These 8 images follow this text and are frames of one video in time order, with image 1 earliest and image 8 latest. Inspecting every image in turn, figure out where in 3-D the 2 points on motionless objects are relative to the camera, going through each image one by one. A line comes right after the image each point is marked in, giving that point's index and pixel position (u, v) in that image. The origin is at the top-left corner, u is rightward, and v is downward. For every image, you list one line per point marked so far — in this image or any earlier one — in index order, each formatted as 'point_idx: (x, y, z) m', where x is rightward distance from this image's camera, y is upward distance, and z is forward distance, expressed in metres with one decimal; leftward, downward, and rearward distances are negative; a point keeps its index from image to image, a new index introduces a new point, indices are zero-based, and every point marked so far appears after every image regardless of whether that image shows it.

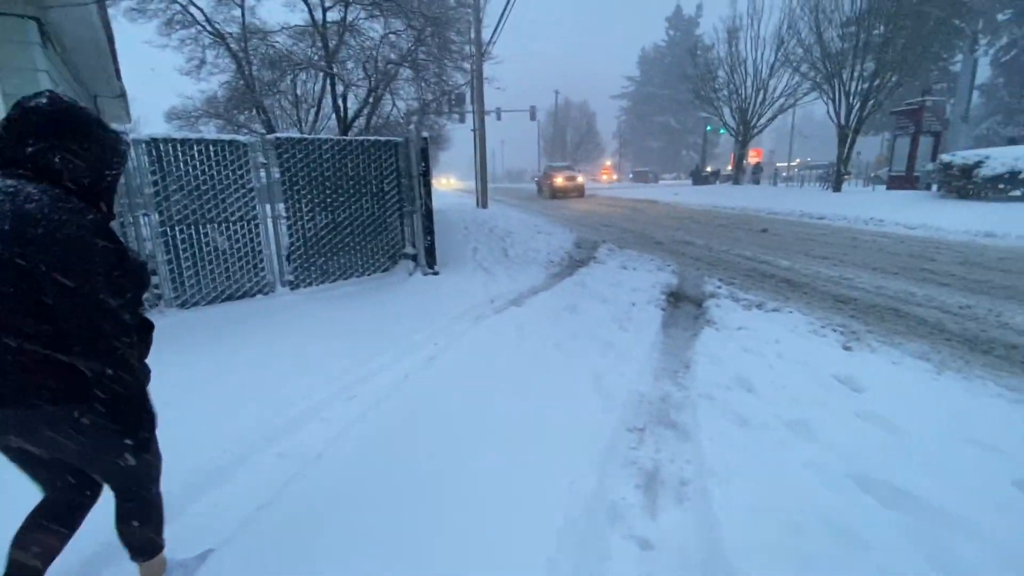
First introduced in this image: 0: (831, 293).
0: (+5.3, -0.1, +8.0) m
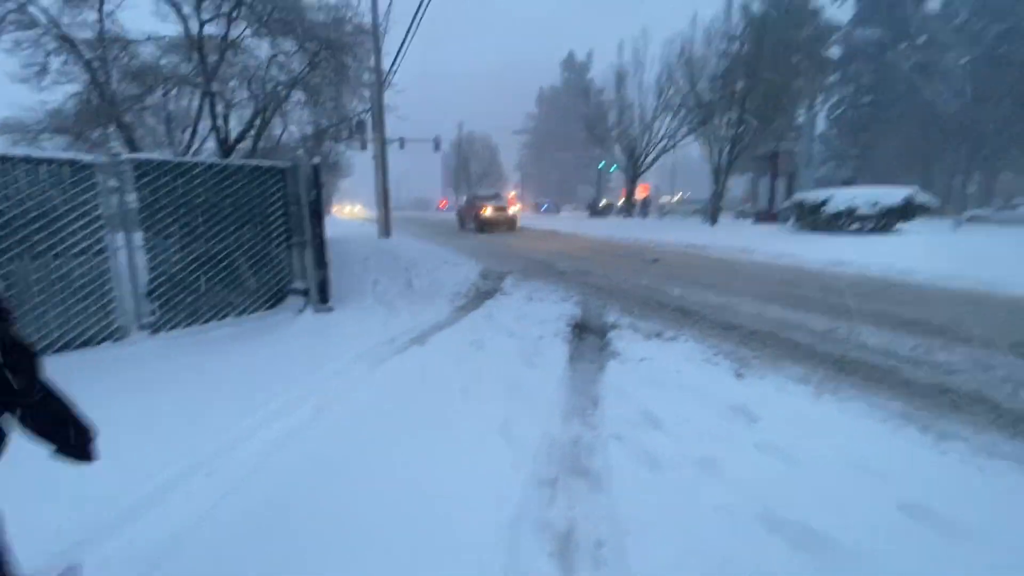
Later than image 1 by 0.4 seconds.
0: (+3.6, -0.6, +8.5) m
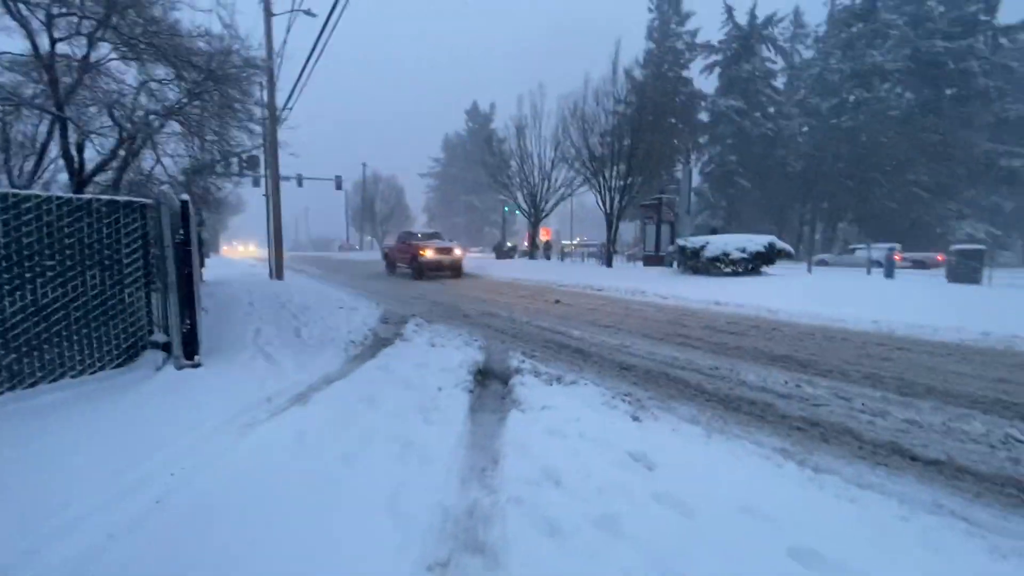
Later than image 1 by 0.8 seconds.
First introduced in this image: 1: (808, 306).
0: (+1.9, -1.3, +8.7) m
1: (+8.5, -0.5, +13.8) m
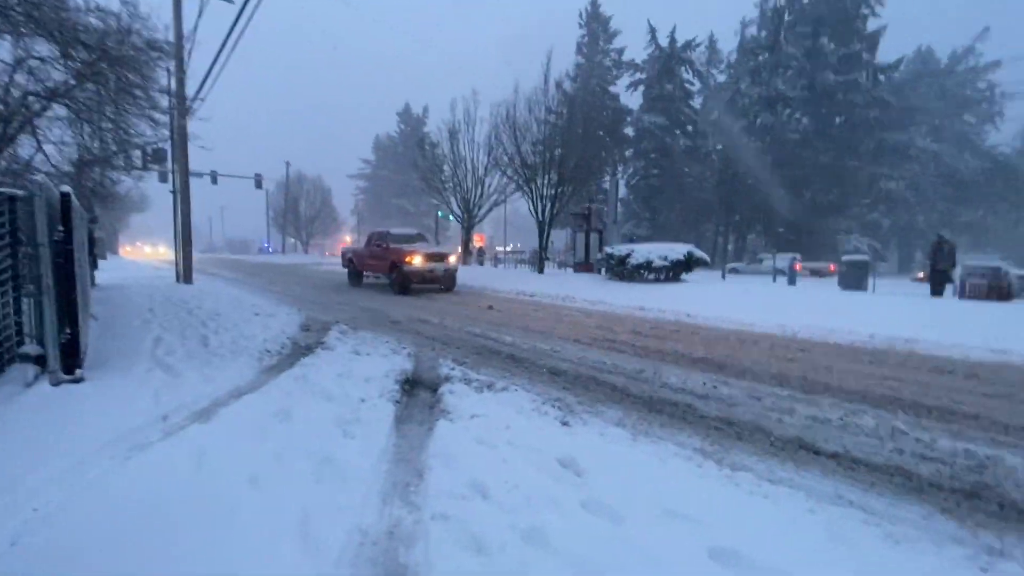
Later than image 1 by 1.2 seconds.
0: (+0.6, -1.4, +8.7) m
1: (+6.5, -0.7, +14.7) m
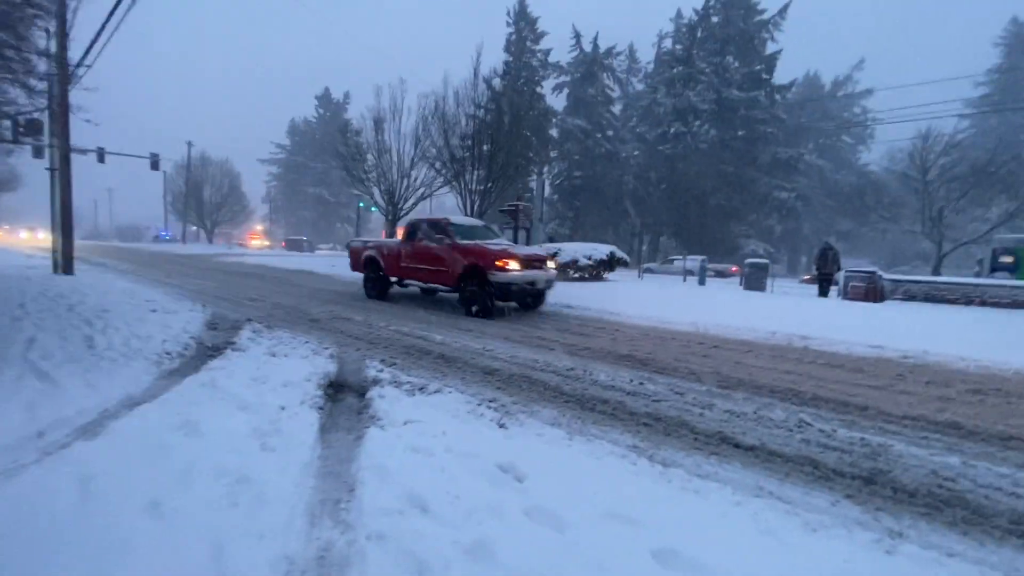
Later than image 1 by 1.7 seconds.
0: (-0.6, -1.4, +8.6) m
1: (+4.3, -0.7, +15.4) m
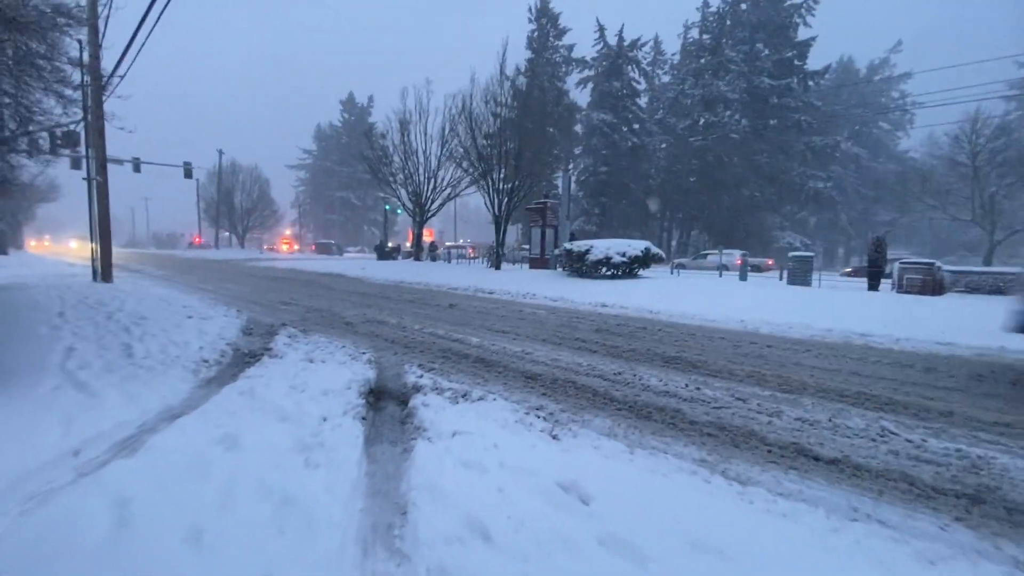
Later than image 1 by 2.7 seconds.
0: (+0.1, -1.4, +8.2) m
1: (+5.3, -0.6, +14.8) m
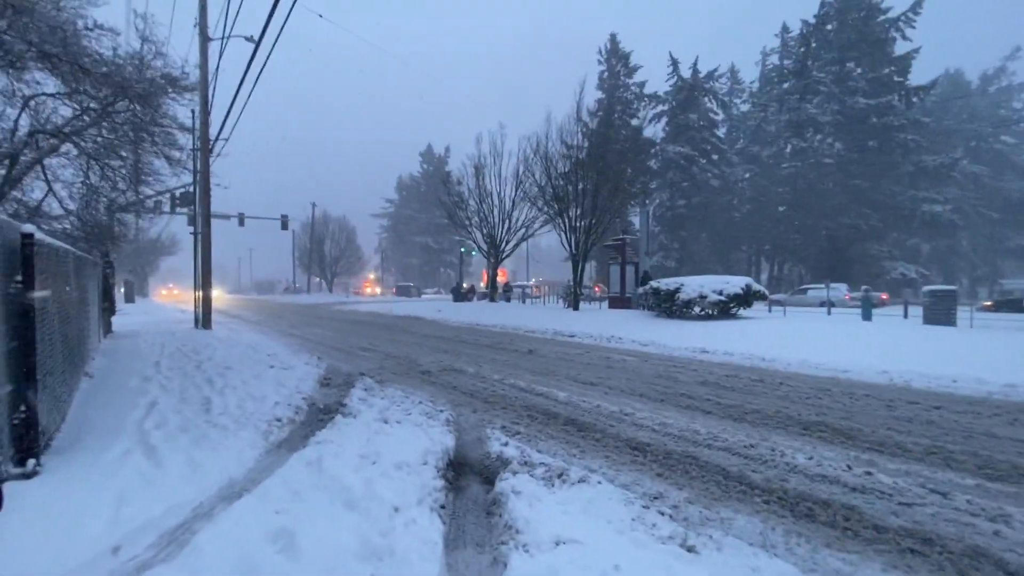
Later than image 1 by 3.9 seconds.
0: (+1.6, -2.1, +6.9) m
1: (+7.7, -1.8, +12.7) m
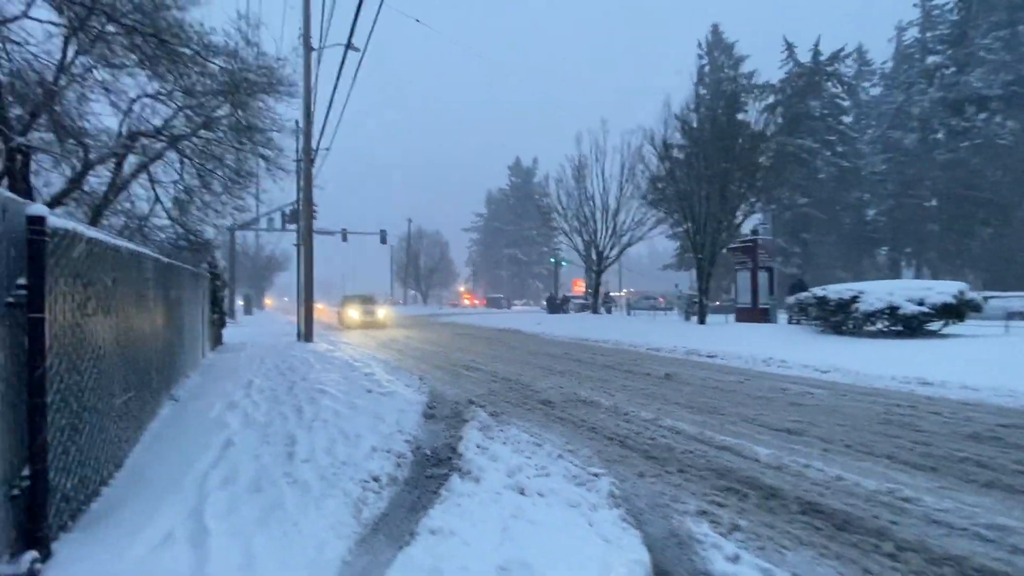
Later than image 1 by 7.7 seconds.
0: (+3.5, -2.2, +3.9) m
1: (+10.5, -1.9, +8.5) m
